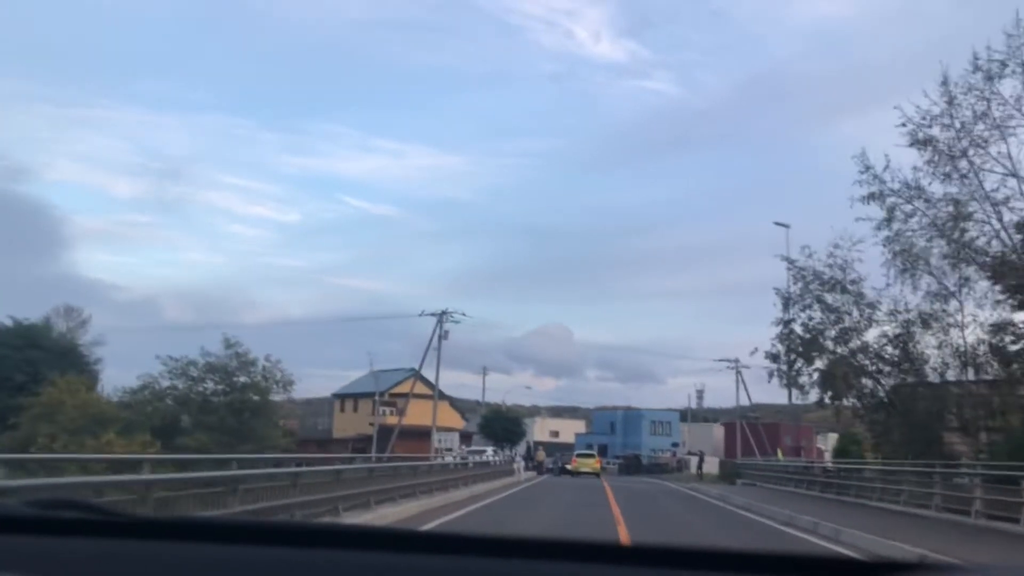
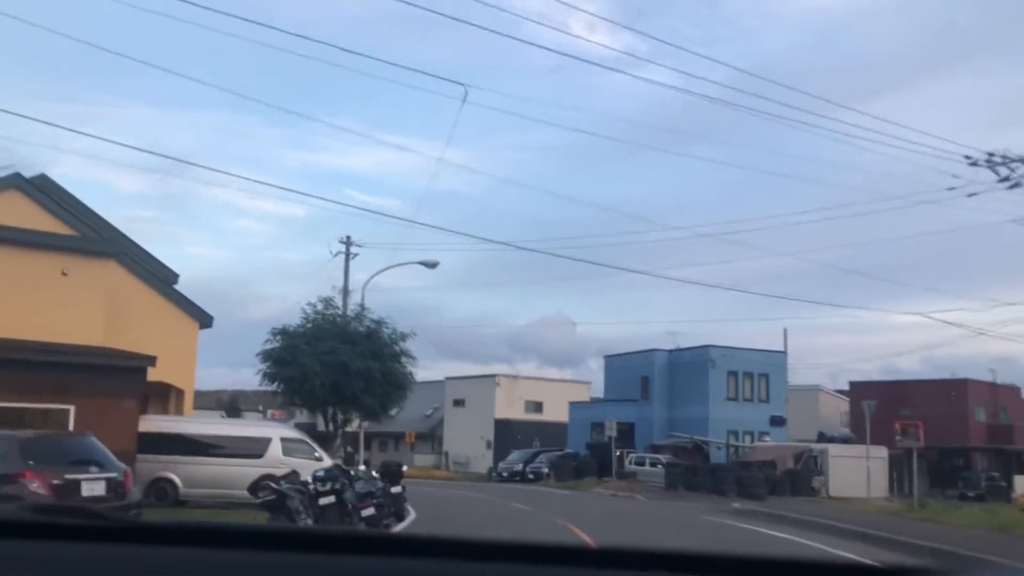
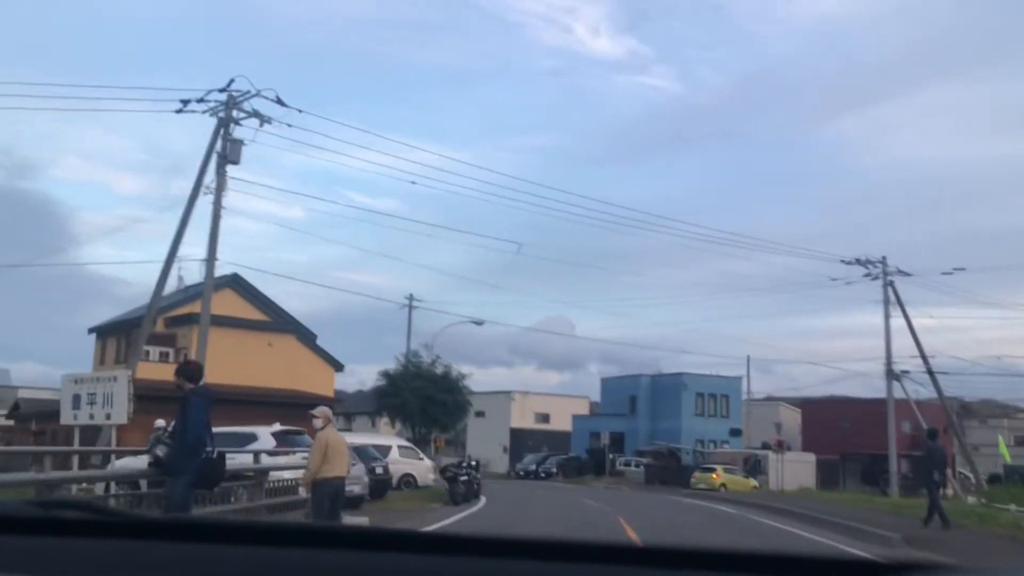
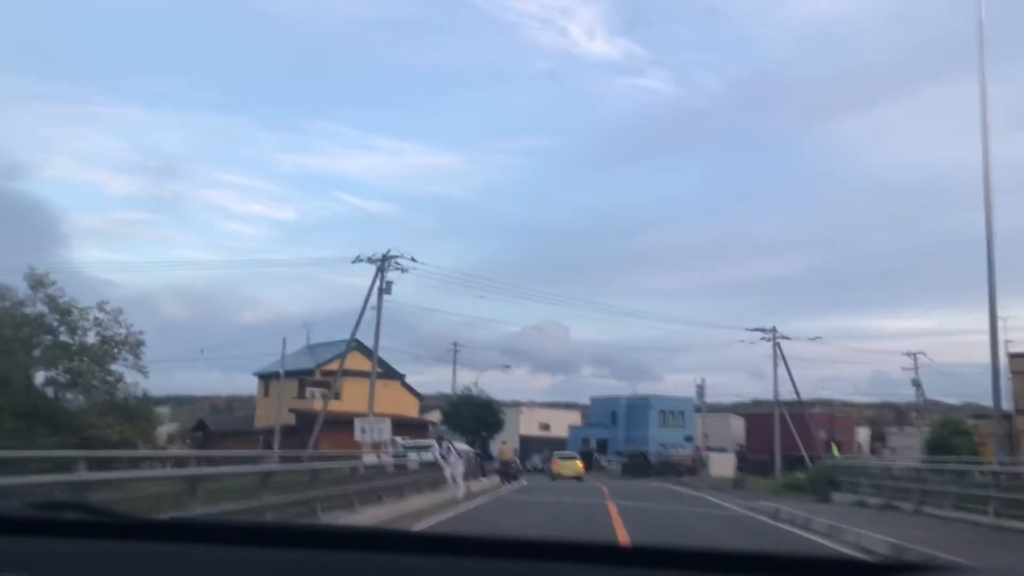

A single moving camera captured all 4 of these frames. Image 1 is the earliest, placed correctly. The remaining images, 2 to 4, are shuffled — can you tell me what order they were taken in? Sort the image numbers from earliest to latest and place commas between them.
4, 3, 2
